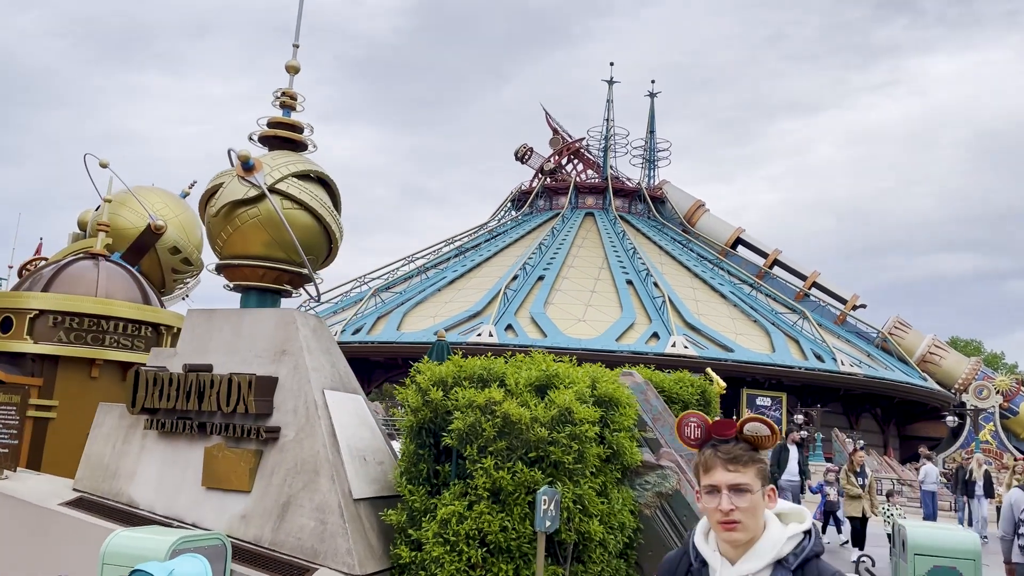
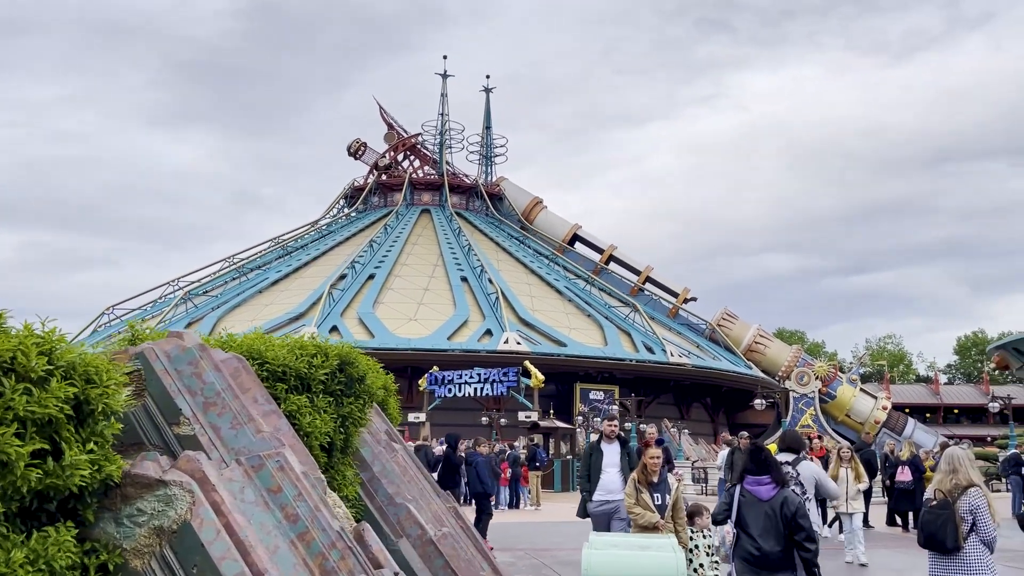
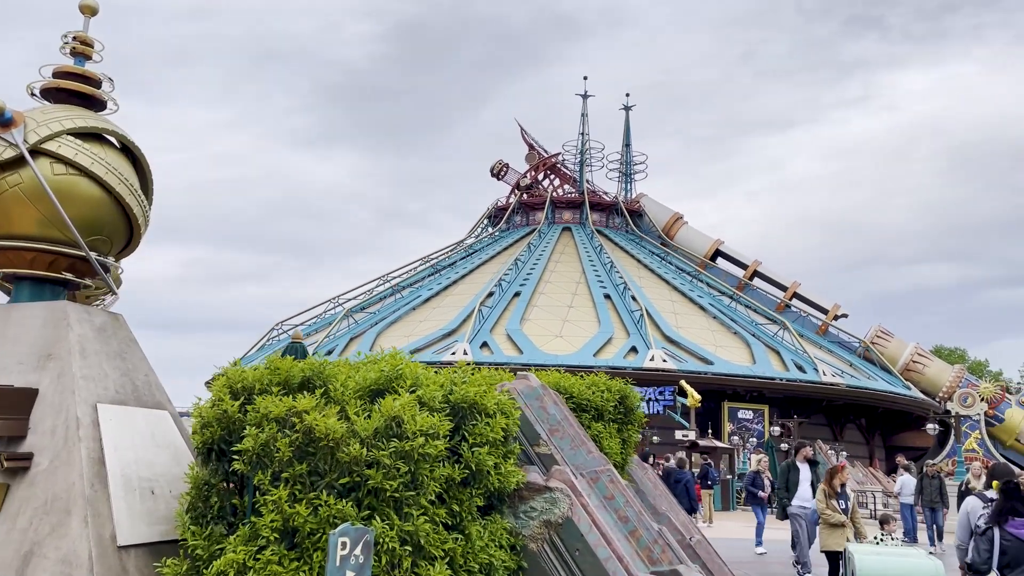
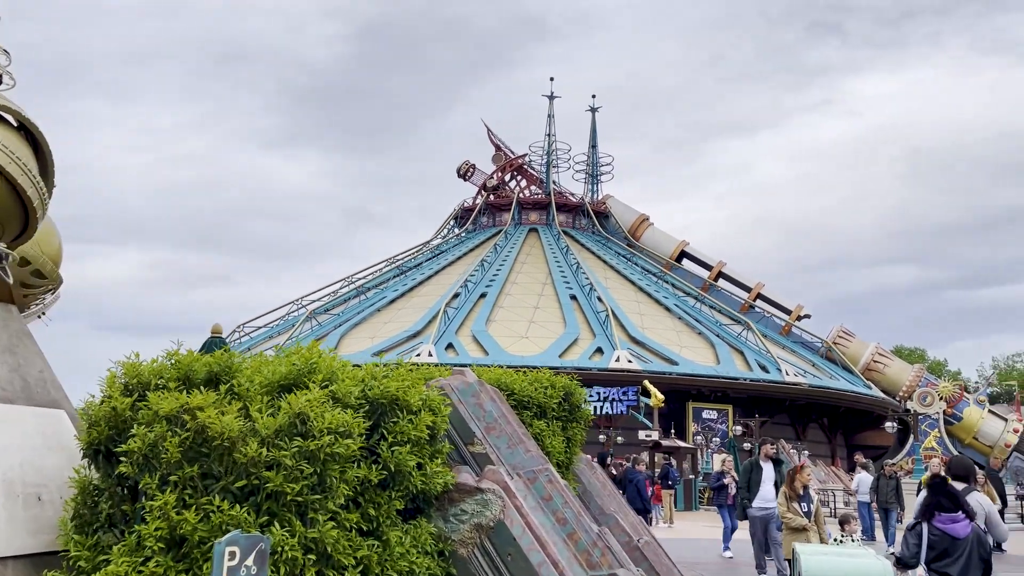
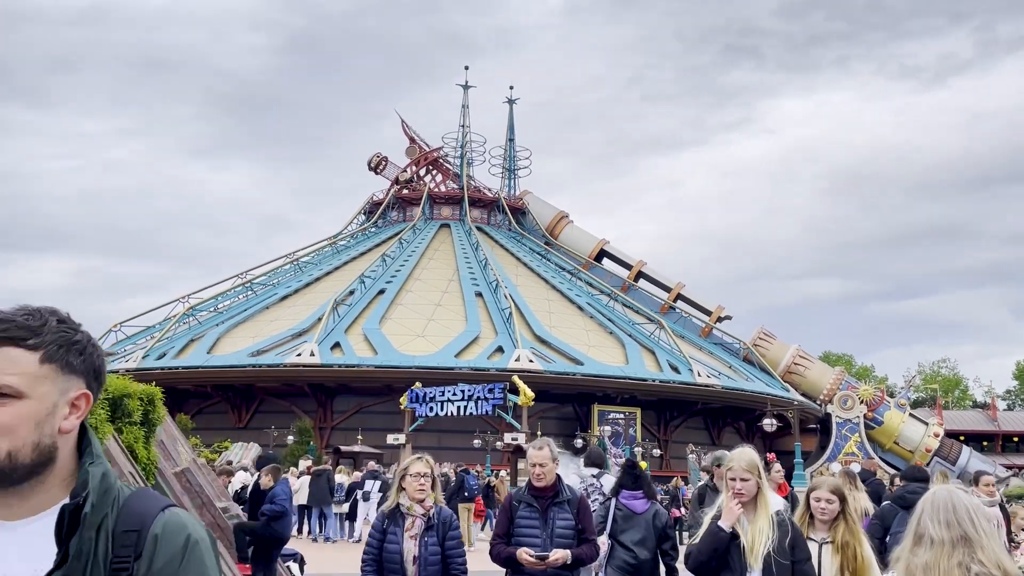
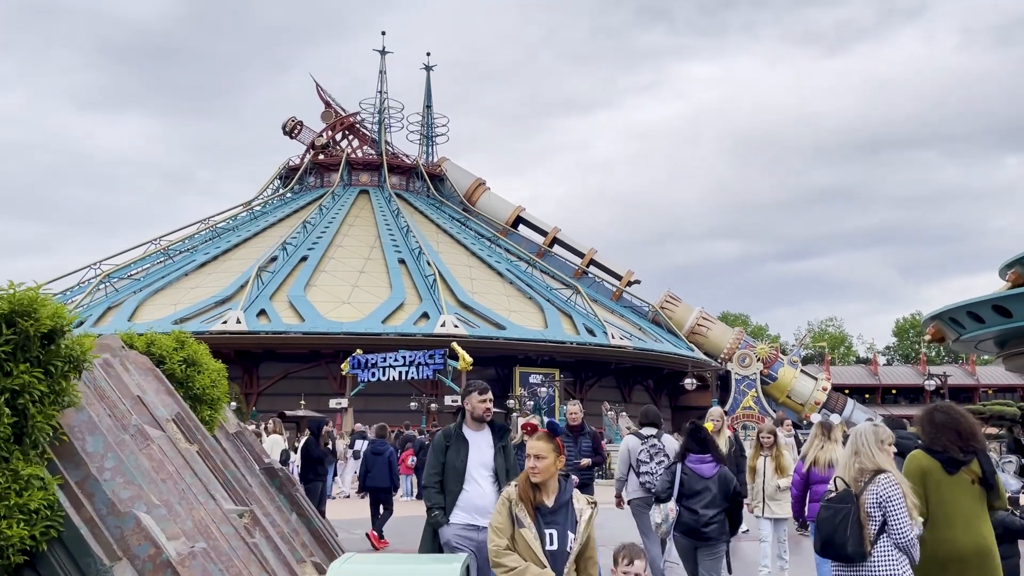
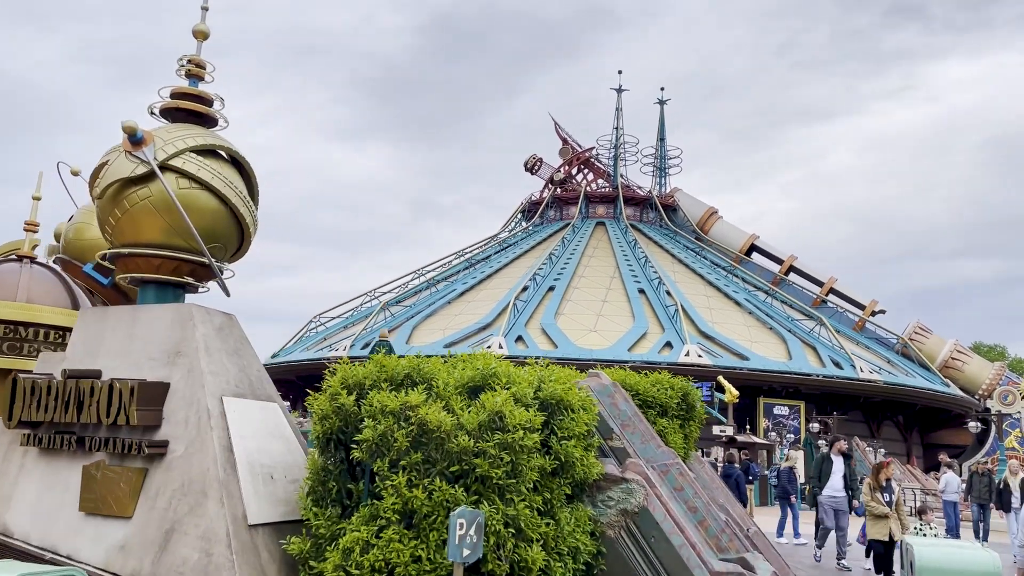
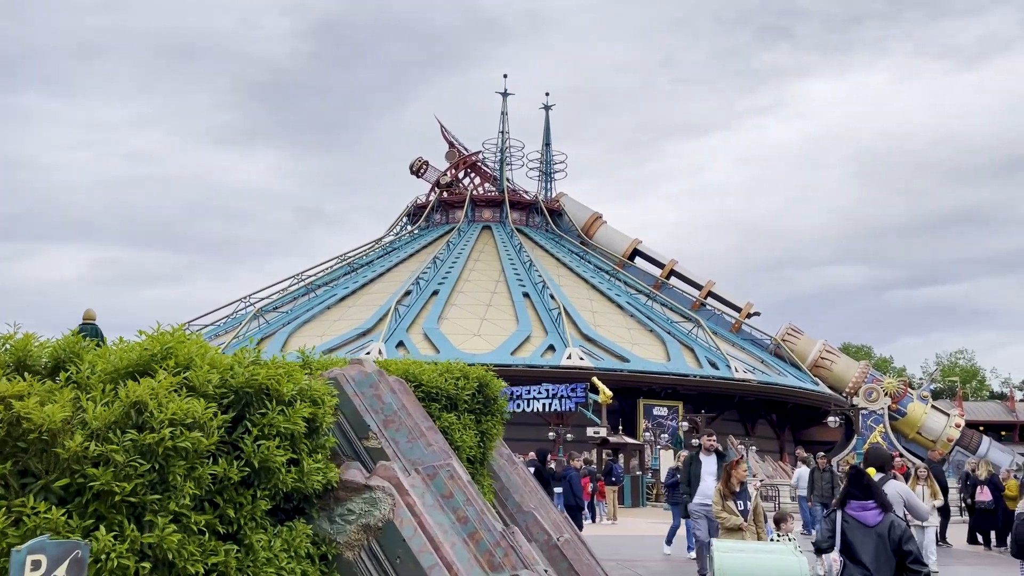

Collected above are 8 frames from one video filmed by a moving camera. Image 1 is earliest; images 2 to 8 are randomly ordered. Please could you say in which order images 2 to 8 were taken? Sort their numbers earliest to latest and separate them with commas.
7, 3, 4, 8, 2, 6, 5
